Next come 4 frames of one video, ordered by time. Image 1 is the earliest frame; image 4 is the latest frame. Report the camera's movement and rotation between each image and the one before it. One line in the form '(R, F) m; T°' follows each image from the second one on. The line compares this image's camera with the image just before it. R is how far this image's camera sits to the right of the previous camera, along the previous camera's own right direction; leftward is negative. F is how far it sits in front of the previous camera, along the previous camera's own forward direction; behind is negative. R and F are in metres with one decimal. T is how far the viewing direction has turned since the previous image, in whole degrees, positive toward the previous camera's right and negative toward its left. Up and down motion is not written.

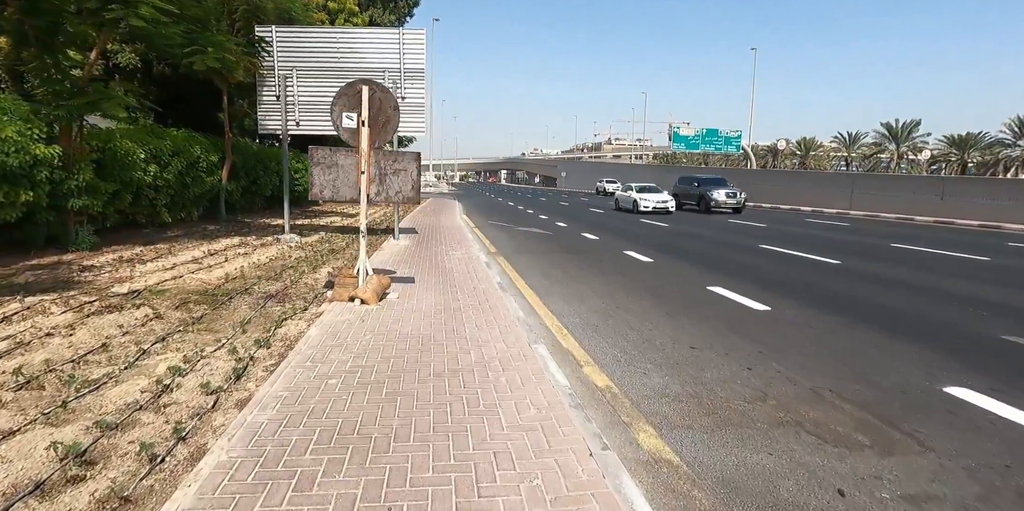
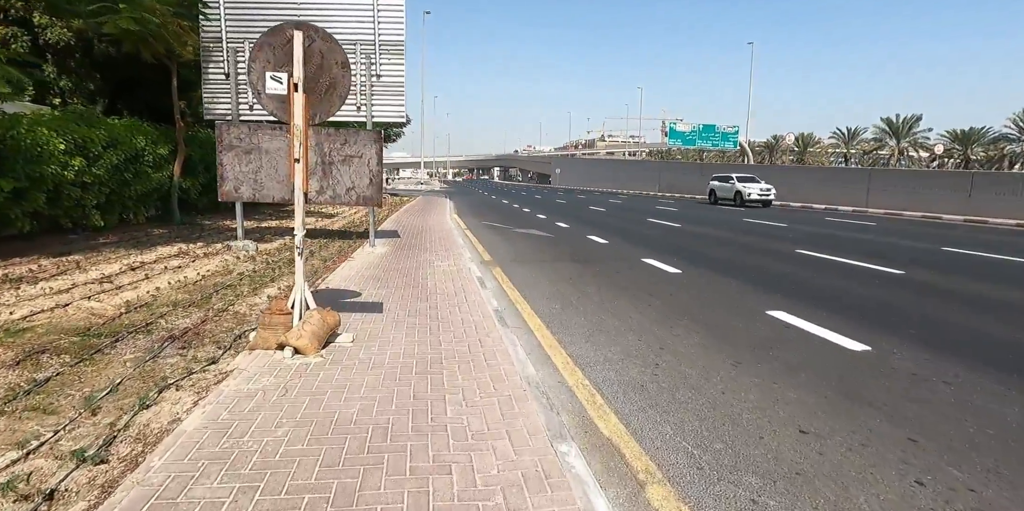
(-0.1, +2.2) m; +1°
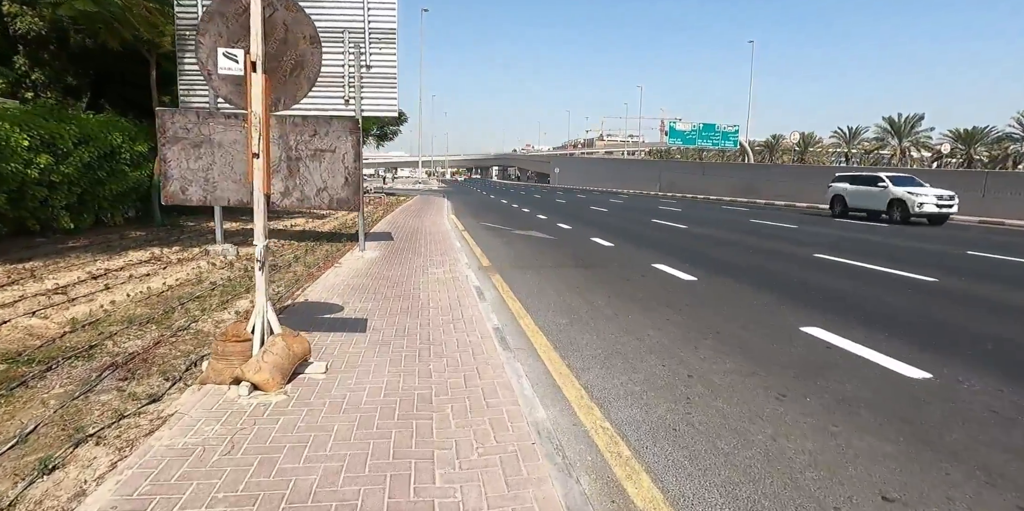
(0.0, +0.8) m; 0°
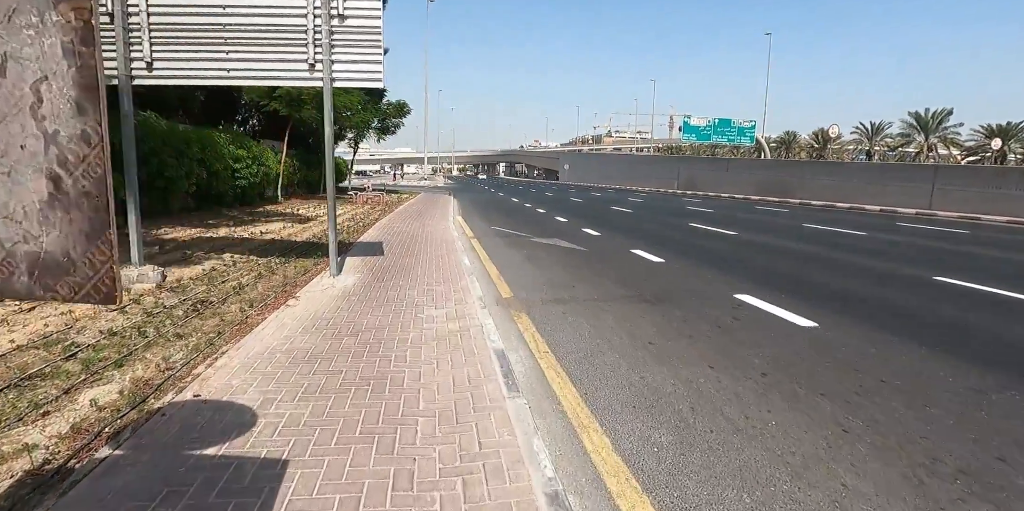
(-0.3, +2.9) m; -1°
